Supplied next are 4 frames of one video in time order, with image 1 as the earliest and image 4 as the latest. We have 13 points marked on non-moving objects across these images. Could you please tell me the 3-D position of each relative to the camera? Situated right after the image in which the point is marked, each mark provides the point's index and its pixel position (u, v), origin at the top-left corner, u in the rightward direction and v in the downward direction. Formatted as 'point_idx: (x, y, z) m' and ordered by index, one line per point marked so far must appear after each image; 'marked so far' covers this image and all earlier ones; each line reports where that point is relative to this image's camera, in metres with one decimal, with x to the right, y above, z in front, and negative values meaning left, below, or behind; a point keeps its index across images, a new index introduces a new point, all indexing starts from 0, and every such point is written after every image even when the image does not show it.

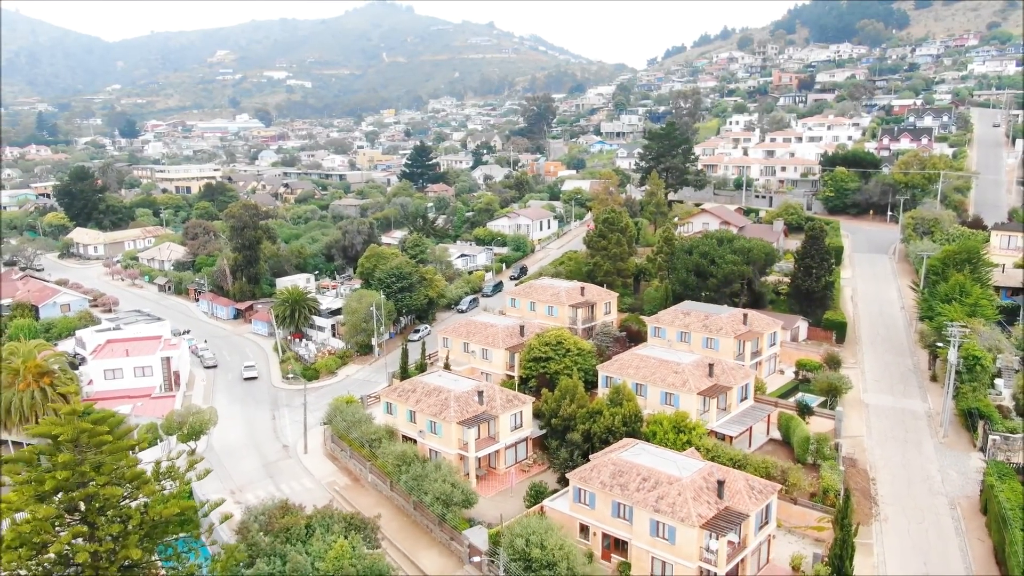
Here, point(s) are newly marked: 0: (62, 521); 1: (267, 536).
0: (-8.4, -4.4, +14.0) m
1: (-6.1, -6.3, +18.6) m
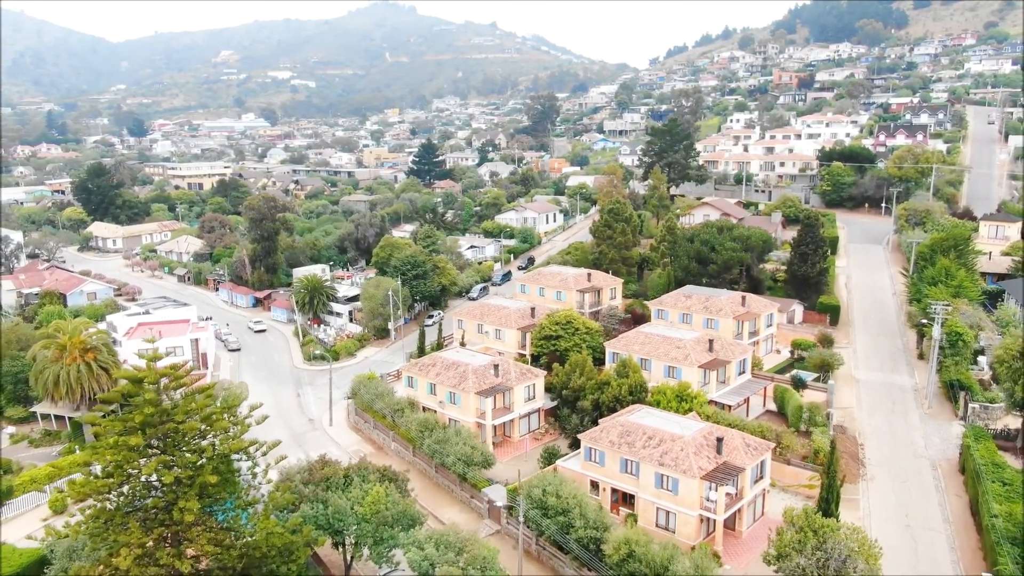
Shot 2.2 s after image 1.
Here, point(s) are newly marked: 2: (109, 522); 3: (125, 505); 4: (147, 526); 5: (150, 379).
0: (-7.9, -3.6, +16.0) m
1: (-5.6, -5.5, +20.6) m
2: (-8.5, -5.0, +15.7) m
3: (-8.3, -4.7, +16.0) m
4: (-7.7, -5.0, +15.8) m
5: (-7.9, -2.0, +16.3) m
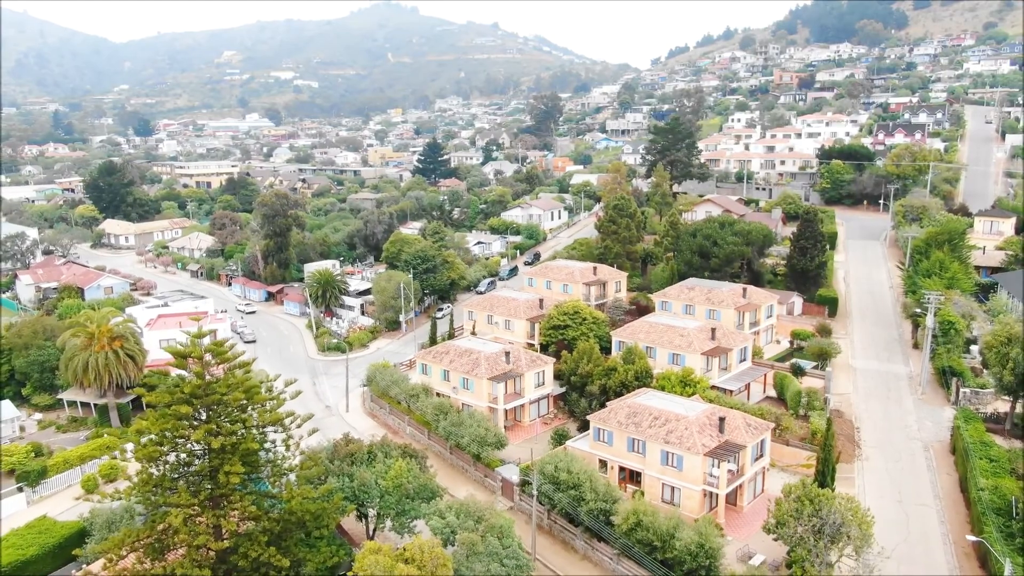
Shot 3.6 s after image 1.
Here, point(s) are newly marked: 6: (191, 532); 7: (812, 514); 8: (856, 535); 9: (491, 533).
0: (-7.5, -3.2, +17.2) m
1: (-5.2, -5.1, +21.8) m
2: (-8.1, -4.6, +17.0) m
3: (-7.9, -4.3, +17.2) m
4: (-7.3, -4.6, +17.0) m
5: (-7.5, -1.6, +17.5) m
6: (-7.1, -5.4, +16.4) m
7: (+7.7, -5.8, +19.0) m
8: (+8.6, -6.1, +18.4) m
9: (-0.5, -6.4, +19.3) m
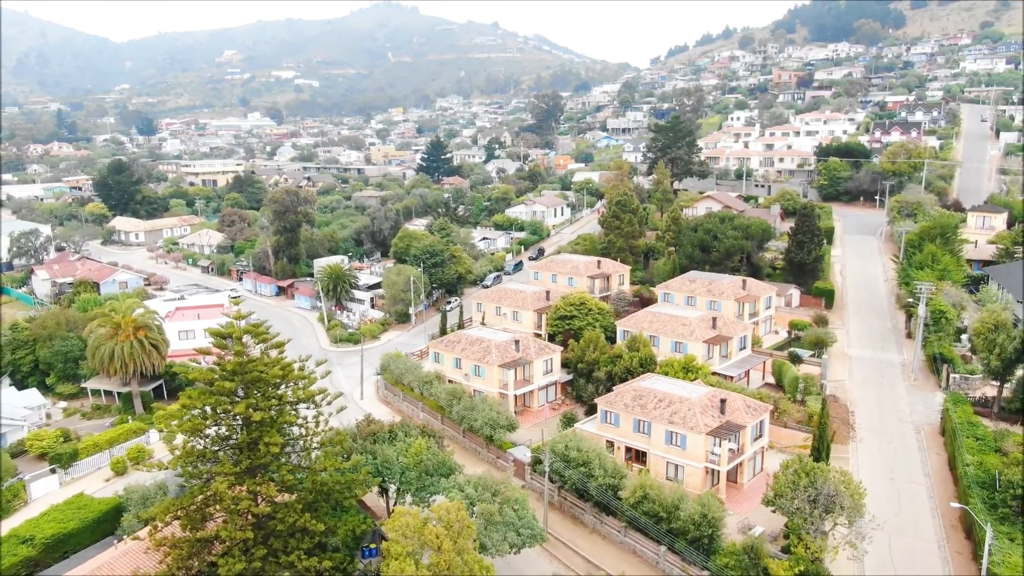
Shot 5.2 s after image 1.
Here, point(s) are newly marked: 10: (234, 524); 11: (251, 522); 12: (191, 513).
0: (-7.1, -2.9, +18.5) m
1: (-4.7, -4.8, +23.1) m
2: (-7.7, -4.2, +18.2) m
3: (-7.5, -3.9, +18.5) m
4: (-6.9, -4.3, +18.3) m
5: (-7.1, -1.2, +18.8) m
6: (-6.7, -5.1, +17.7) m
7: (+8.1, -5.5, +20.3) m
8: (+9.0, -5.8, +19.7) m
9: (-0.1, -6.0, +20.6) m
10: (-6.6, -5.6, +17.4) m
11: (-6.4, -5.8, +18.1) m
12: (-7.8, -5.5, +17.9) m
